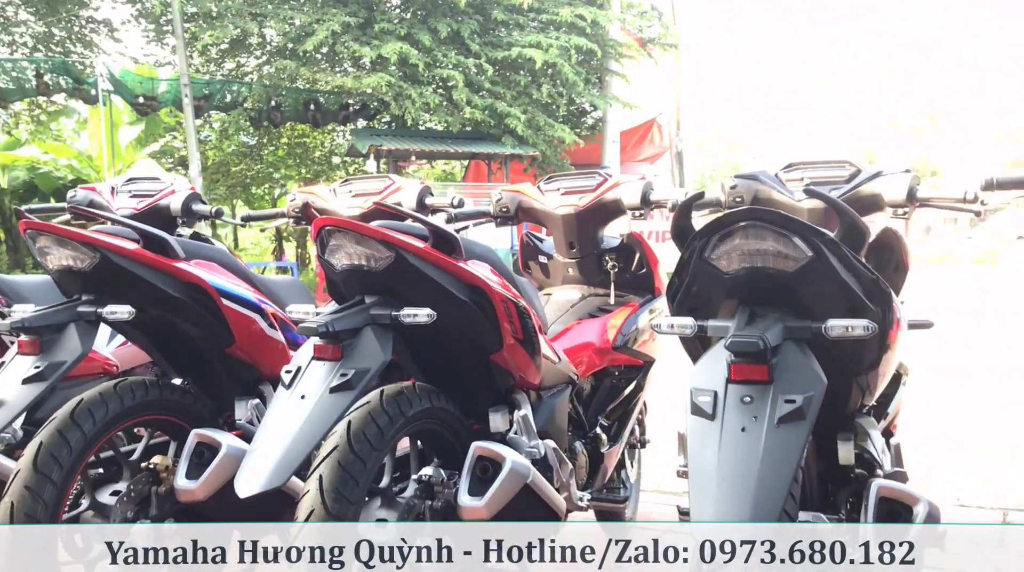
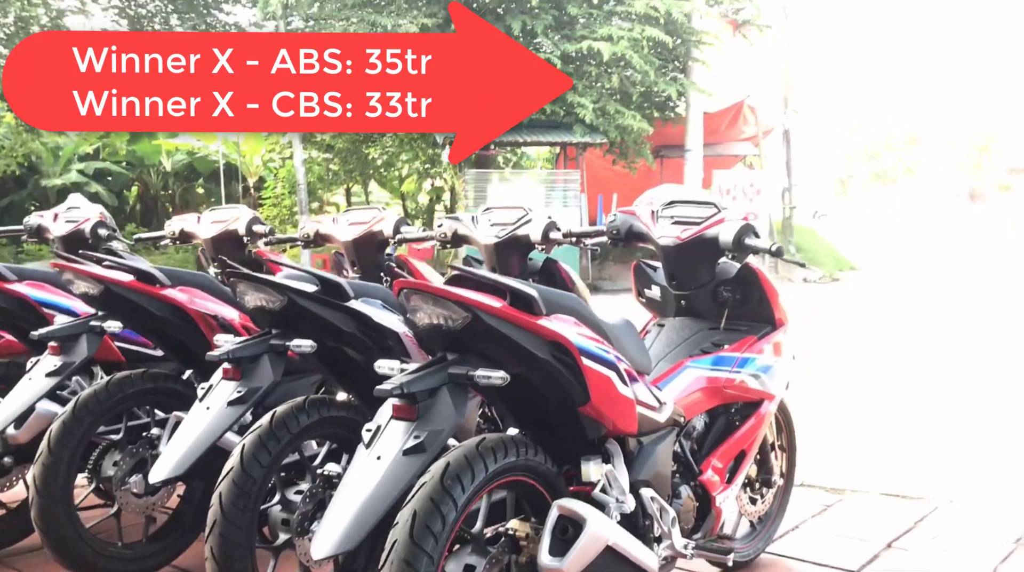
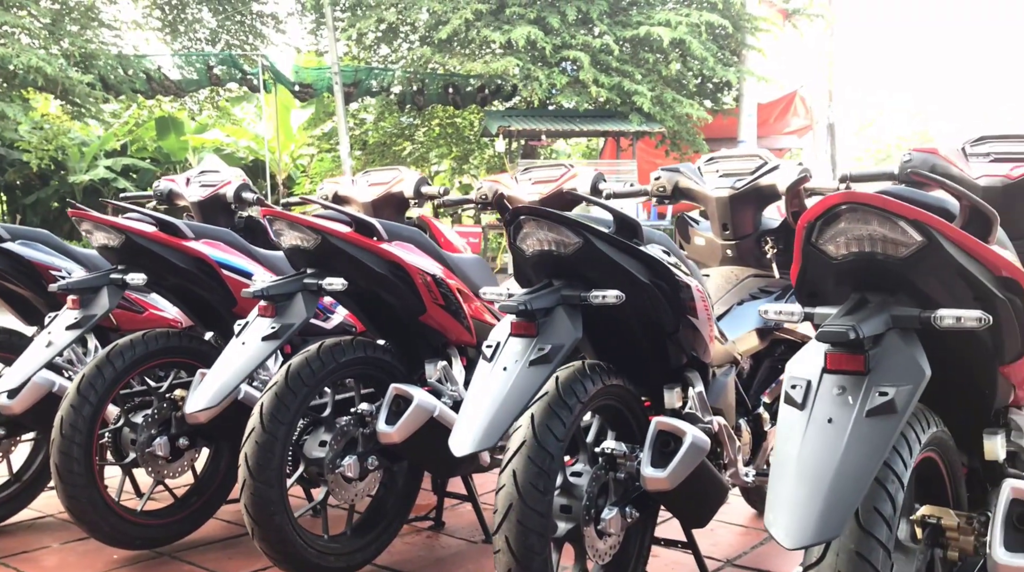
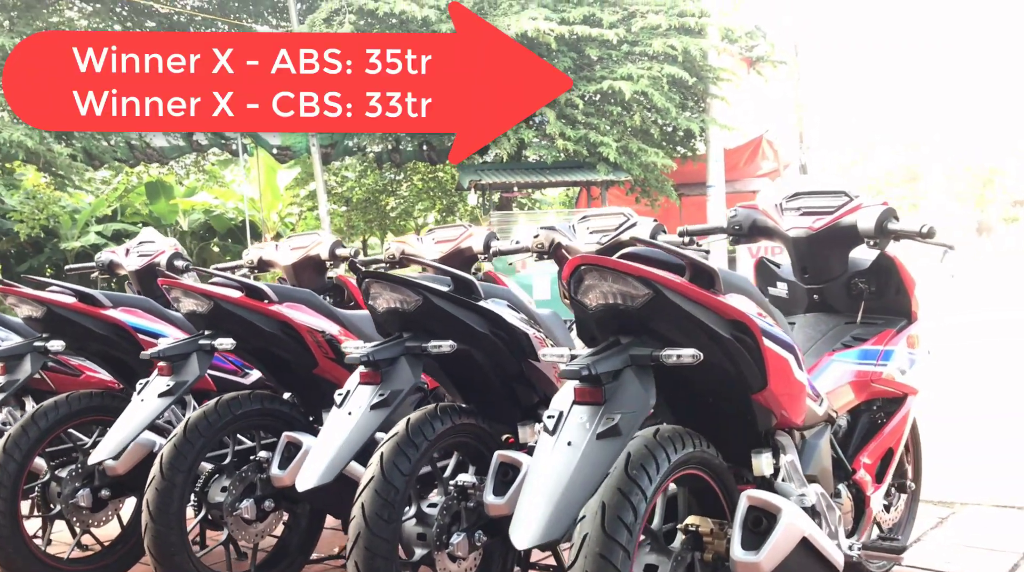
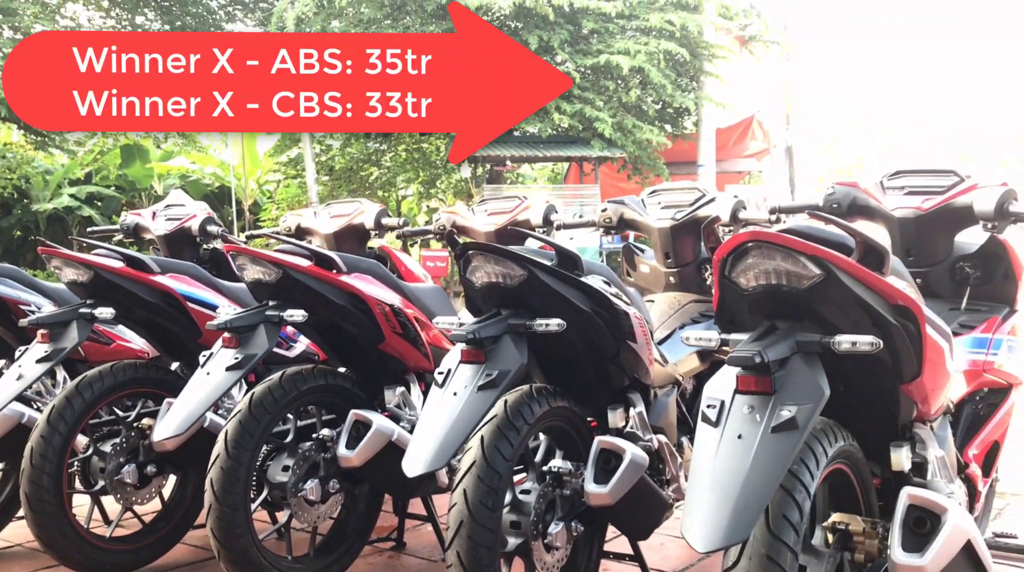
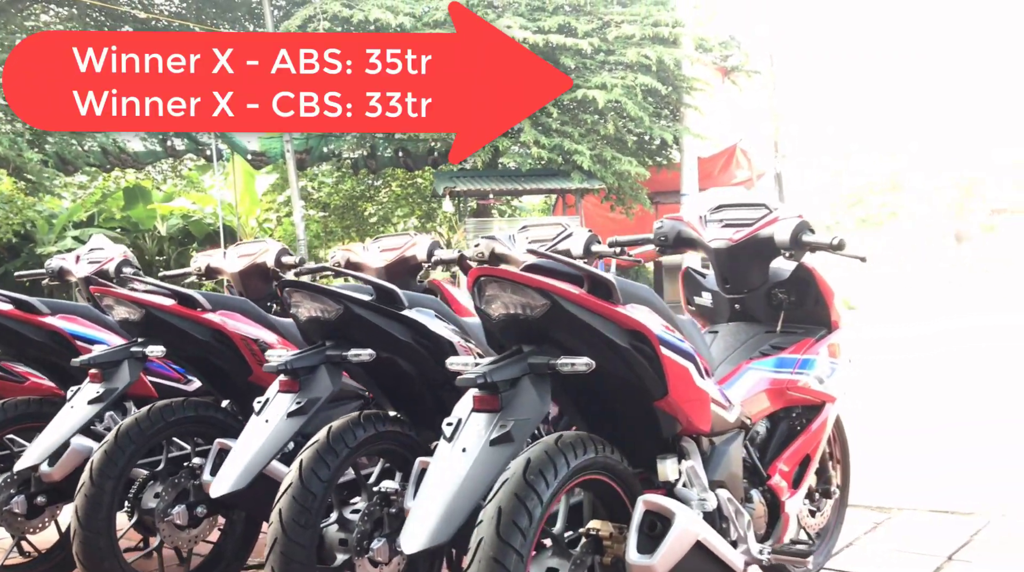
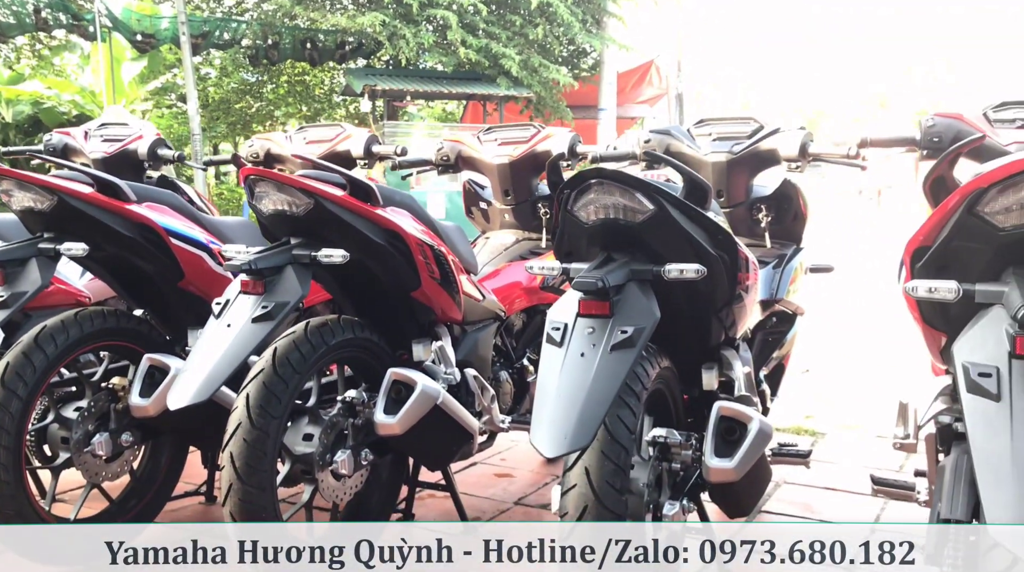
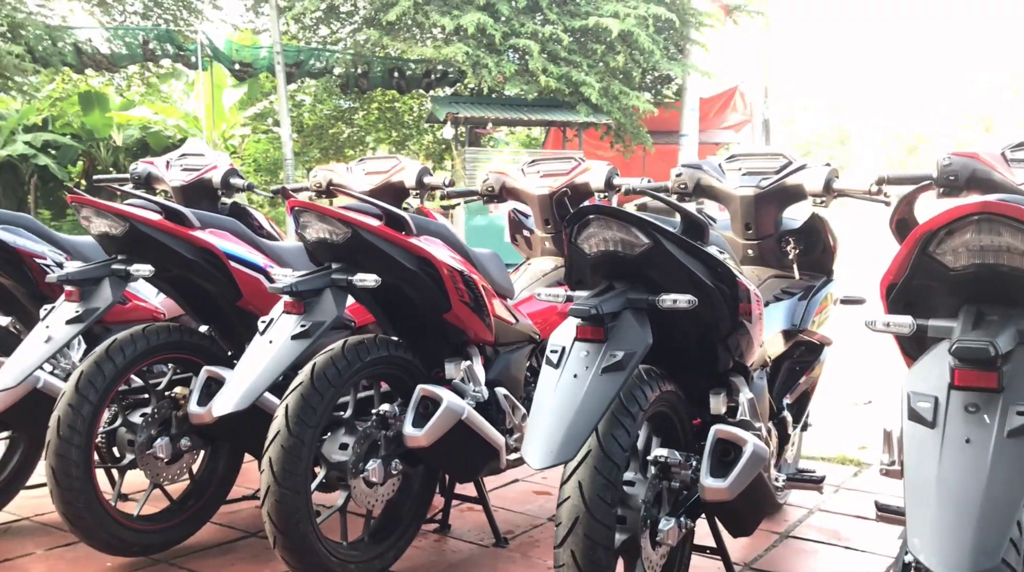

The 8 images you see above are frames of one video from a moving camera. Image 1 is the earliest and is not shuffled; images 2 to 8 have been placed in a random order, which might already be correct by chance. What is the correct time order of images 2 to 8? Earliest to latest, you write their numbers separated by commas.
7, 8, 3, 5, 4, 6, 2
